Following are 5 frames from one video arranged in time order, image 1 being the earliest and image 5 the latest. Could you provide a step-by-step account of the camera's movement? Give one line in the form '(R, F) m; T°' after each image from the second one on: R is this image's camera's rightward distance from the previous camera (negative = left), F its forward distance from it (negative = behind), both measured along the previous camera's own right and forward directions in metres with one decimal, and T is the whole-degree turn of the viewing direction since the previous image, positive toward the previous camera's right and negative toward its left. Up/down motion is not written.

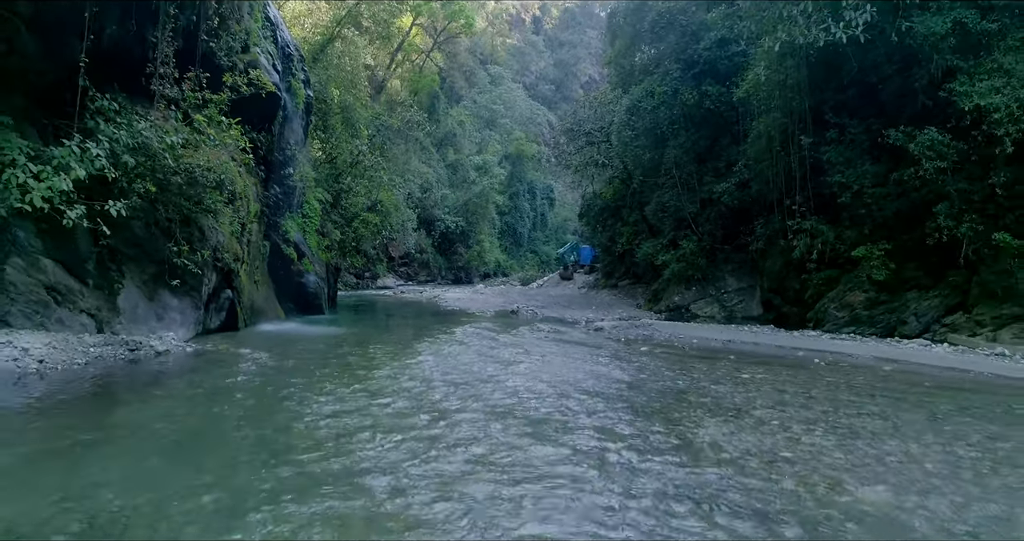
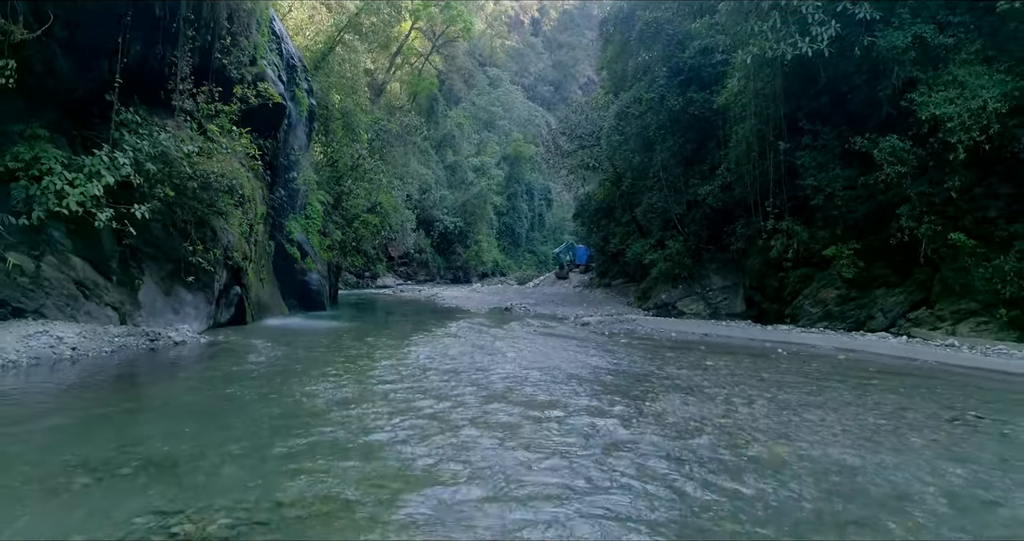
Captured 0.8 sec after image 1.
(+0.2, -0.9) m; 0°
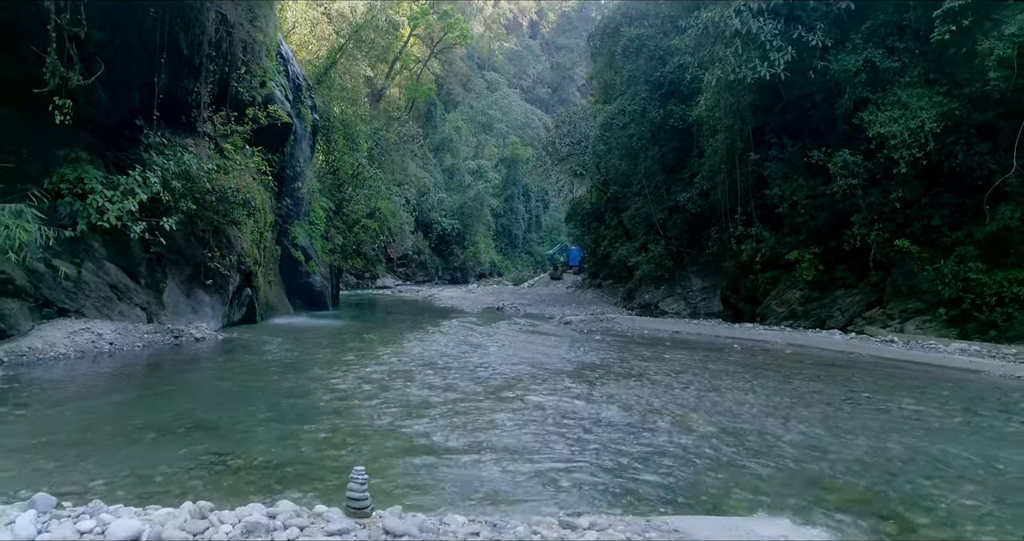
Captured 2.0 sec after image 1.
(+0.3, -1.3) m; 0°
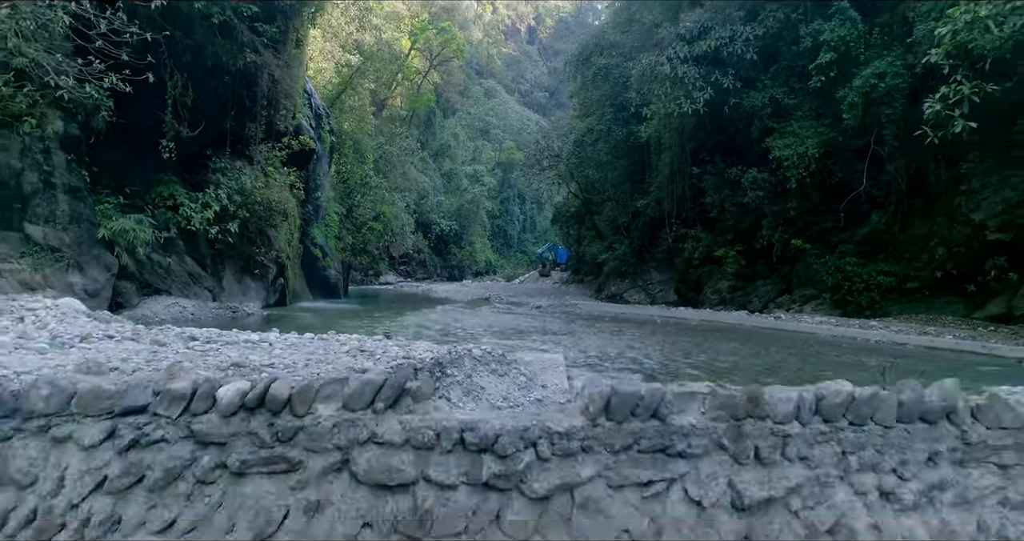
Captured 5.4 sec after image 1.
(+0.7, -3.9) m; 0°
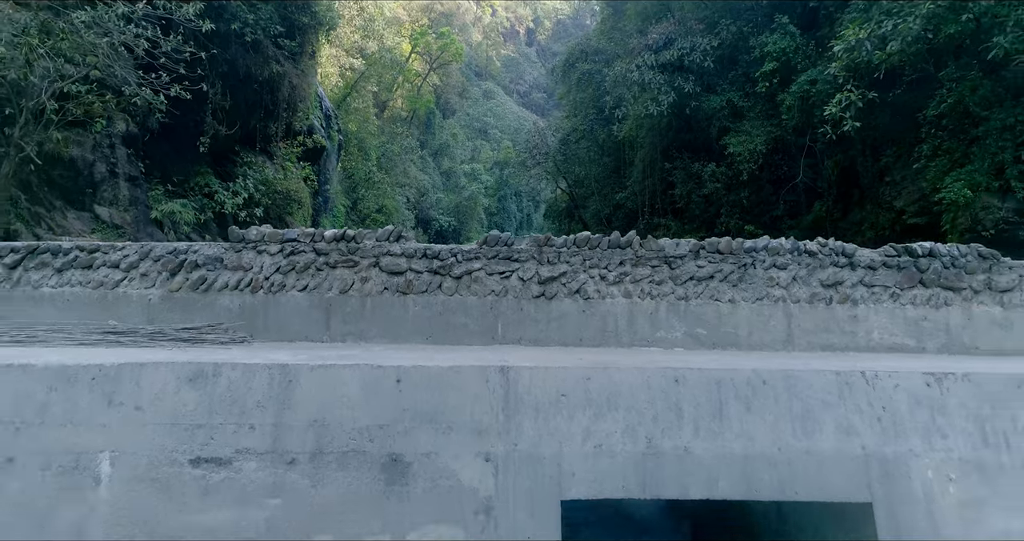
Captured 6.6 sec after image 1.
(+0.5, -2.5) m; 0°
